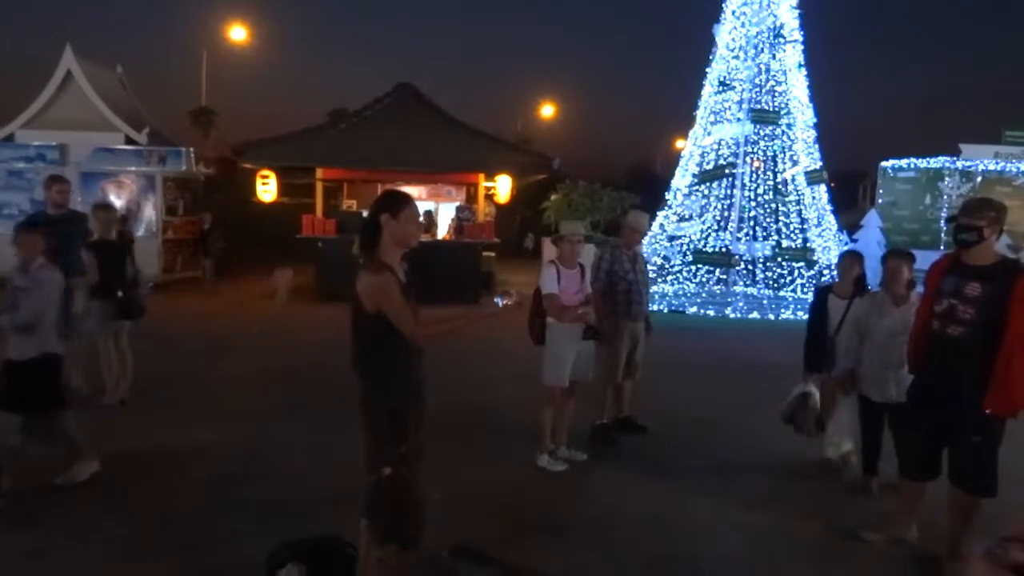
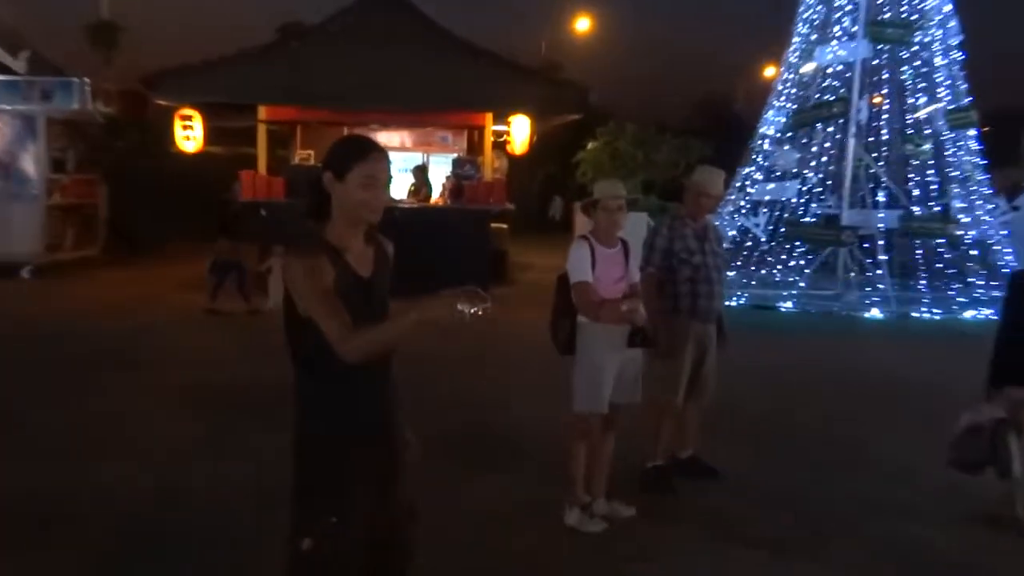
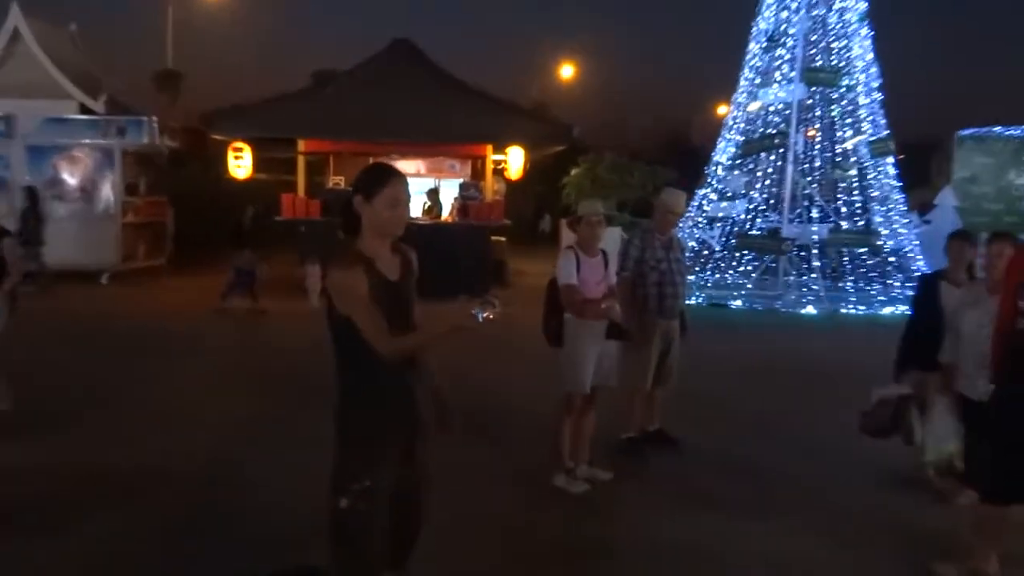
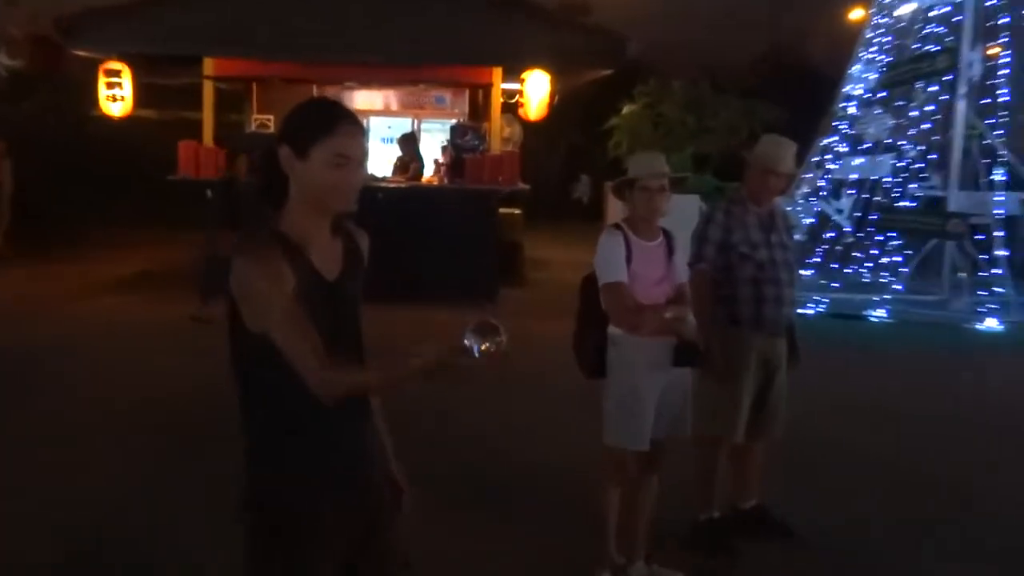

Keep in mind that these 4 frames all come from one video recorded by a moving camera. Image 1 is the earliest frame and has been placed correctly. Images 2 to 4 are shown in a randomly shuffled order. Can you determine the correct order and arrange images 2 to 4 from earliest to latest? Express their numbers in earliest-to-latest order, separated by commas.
3, 2, 4
